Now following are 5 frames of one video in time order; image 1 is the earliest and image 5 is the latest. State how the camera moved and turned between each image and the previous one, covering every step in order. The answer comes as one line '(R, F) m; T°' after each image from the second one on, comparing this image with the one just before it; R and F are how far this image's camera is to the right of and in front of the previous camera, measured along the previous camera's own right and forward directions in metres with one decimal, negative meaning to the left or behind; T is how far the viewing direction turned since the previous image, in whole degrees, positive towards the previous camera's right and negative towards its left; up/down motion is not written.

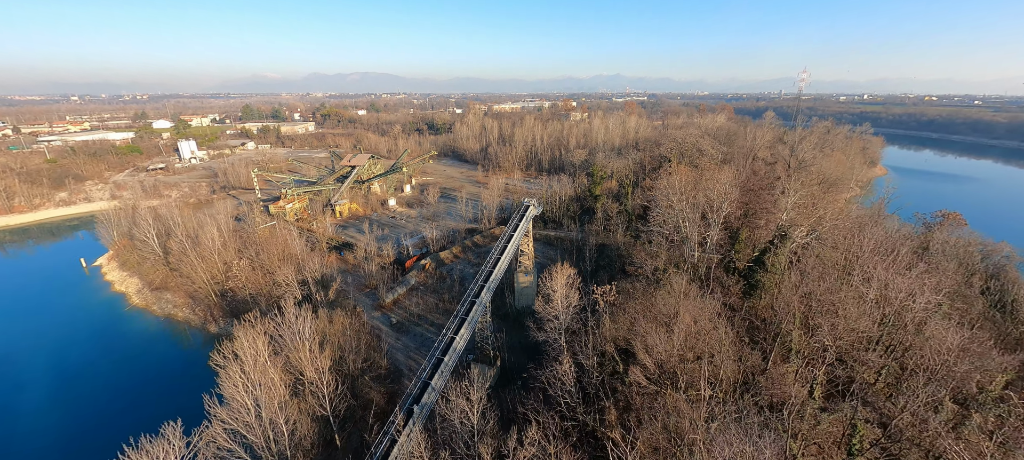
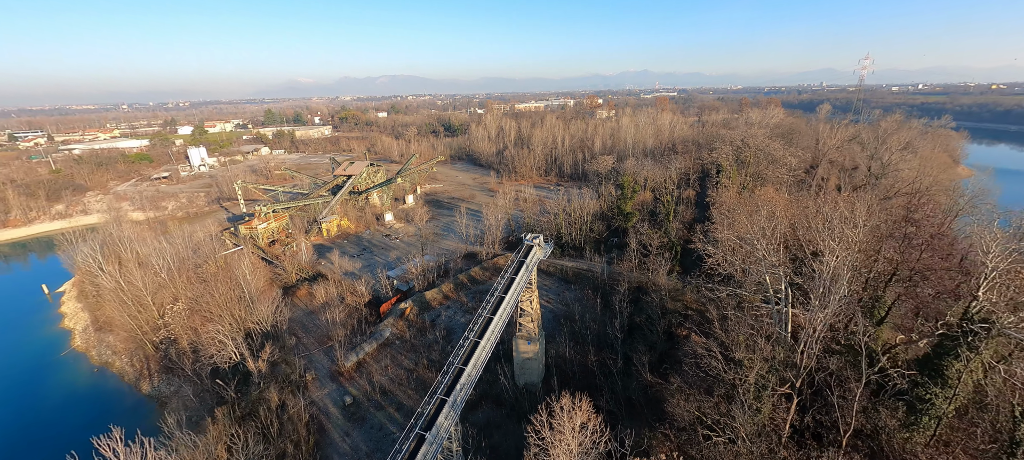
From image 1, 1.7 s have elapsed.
(+1.0, +6.0) m; -4°
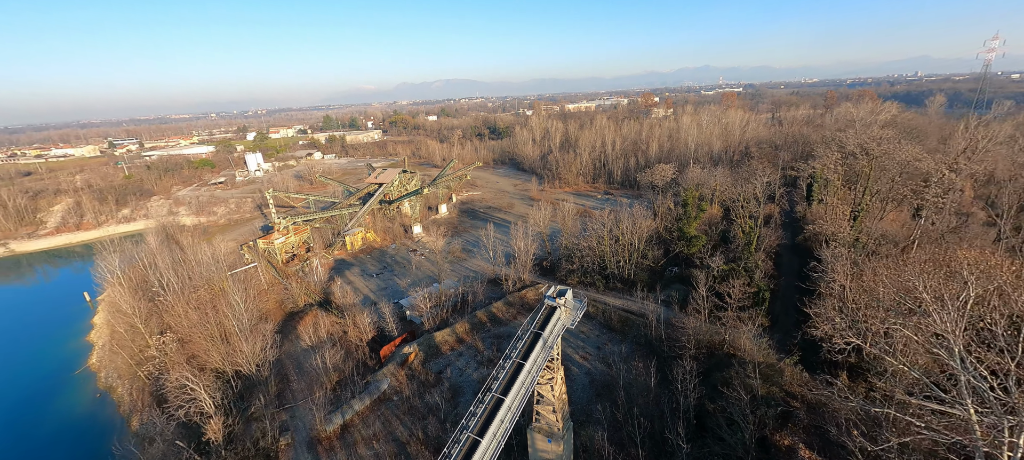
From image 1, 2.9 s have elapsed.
(+0.8, +4.1) m; -7°
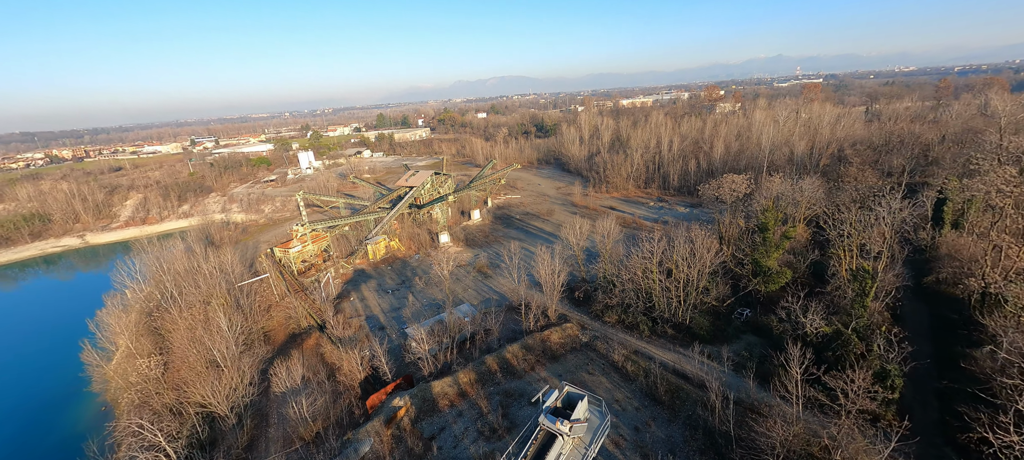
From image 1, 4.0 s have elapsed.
(+1.0, +3.6) m; -7°
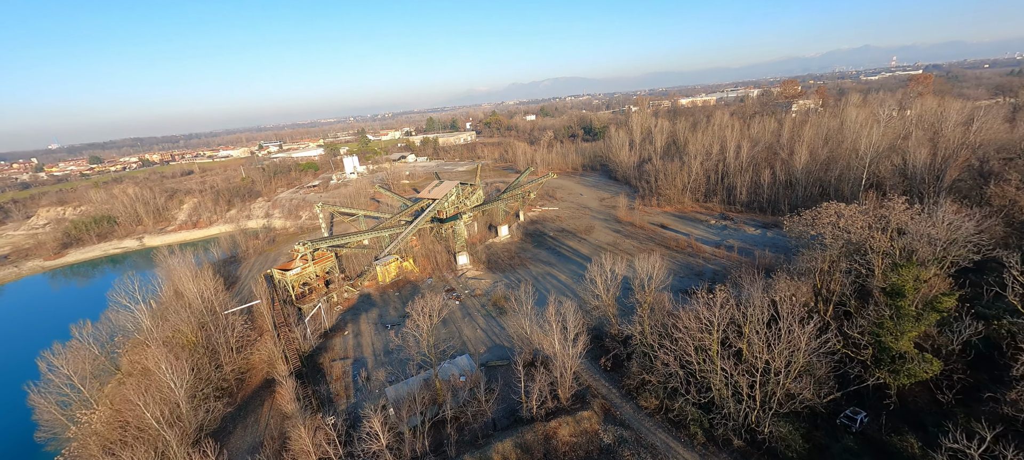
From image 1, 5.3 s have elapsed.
(+1.5, +4.3) m; -7°
